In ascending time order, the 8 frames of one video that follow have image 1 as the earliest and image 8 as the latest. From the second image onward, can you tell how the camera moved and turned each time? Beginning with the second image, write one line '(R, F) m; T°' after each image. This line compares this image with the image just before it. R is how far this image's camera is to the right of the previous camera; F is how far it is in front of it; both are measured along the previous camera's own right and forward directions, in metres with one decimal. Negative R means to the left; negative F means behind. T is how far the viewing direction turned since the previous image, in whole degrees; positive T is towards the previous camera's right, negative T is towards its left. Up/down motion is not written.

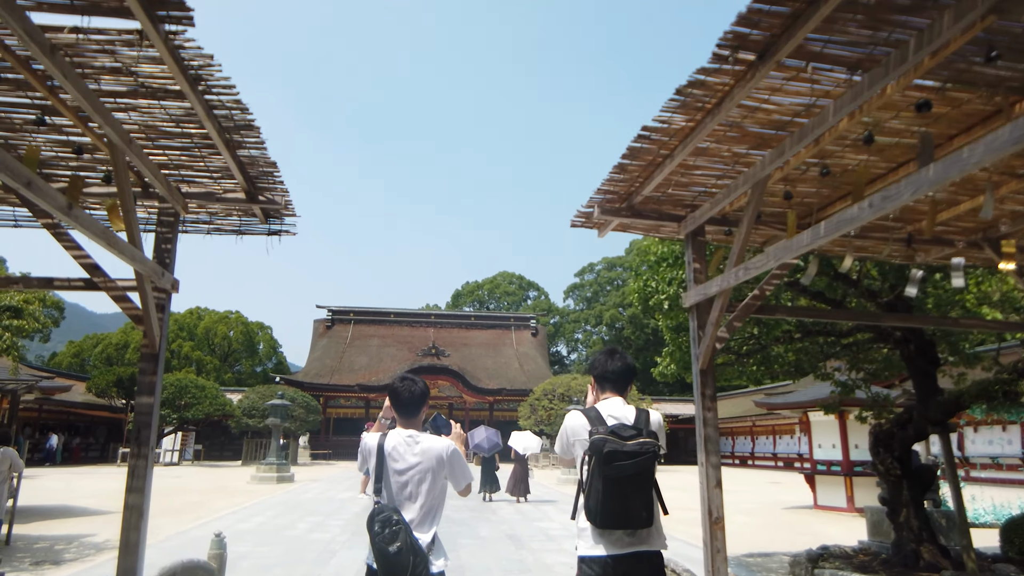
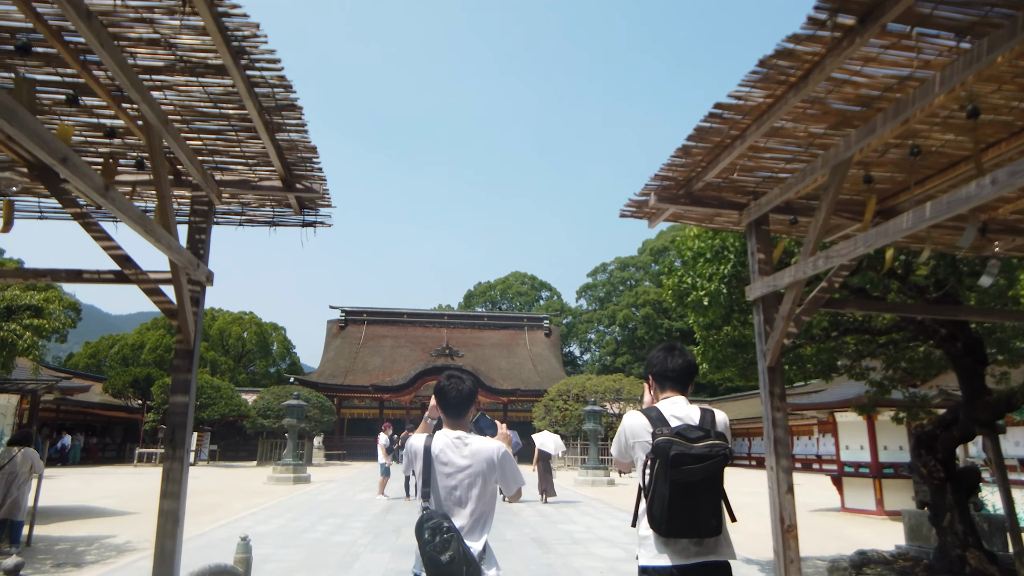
(-0.2, +0.2) m; -1°
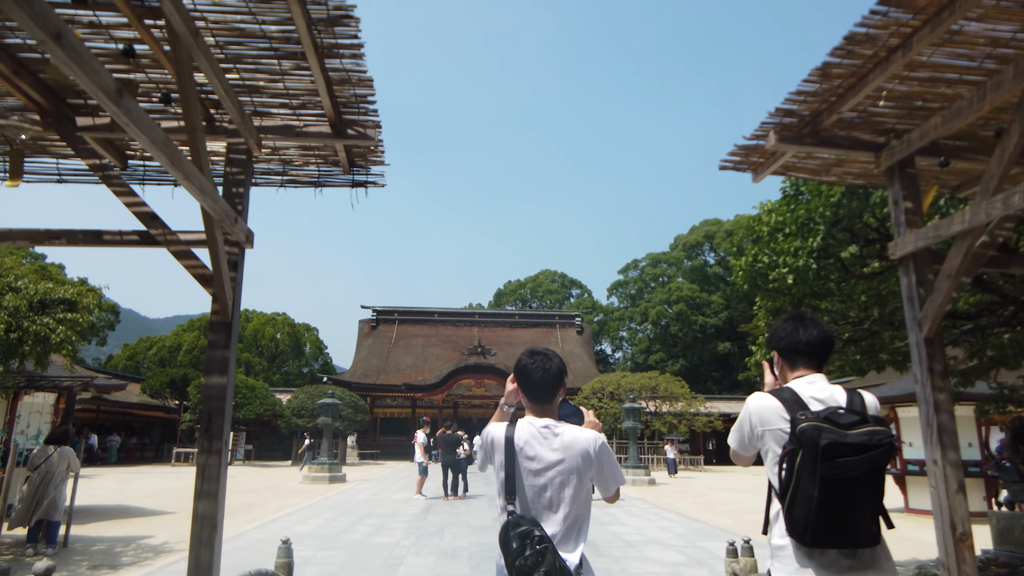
(-0.2, +0.4) m; -2°
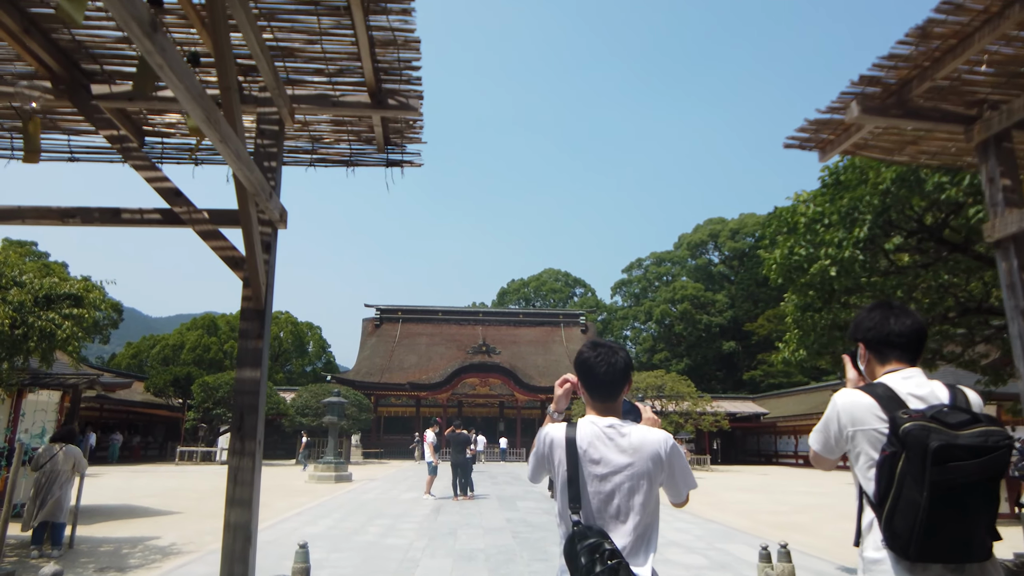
(-0.2, +0.2) m; 0°
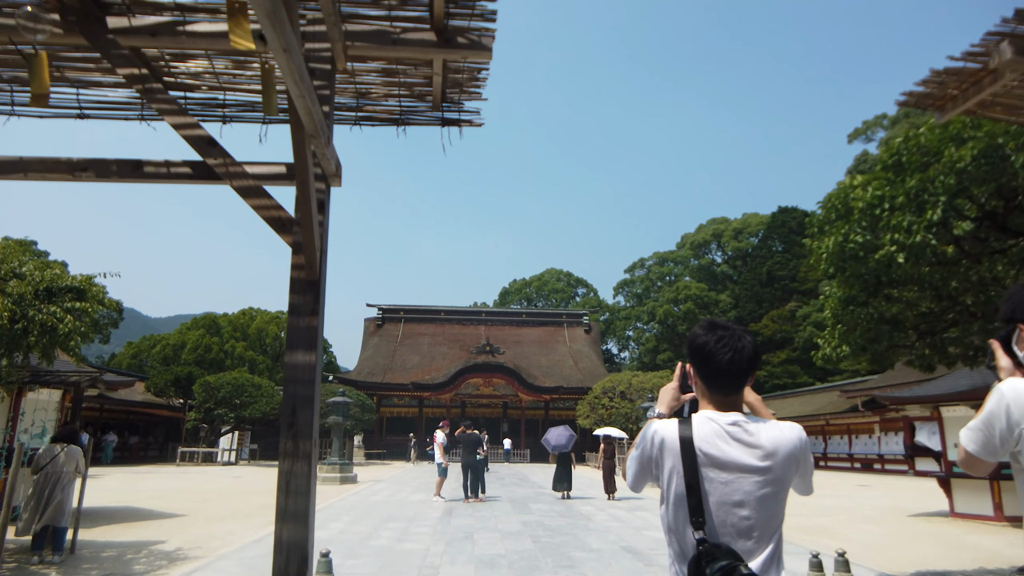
(-0.2, +0.3) m; 0°
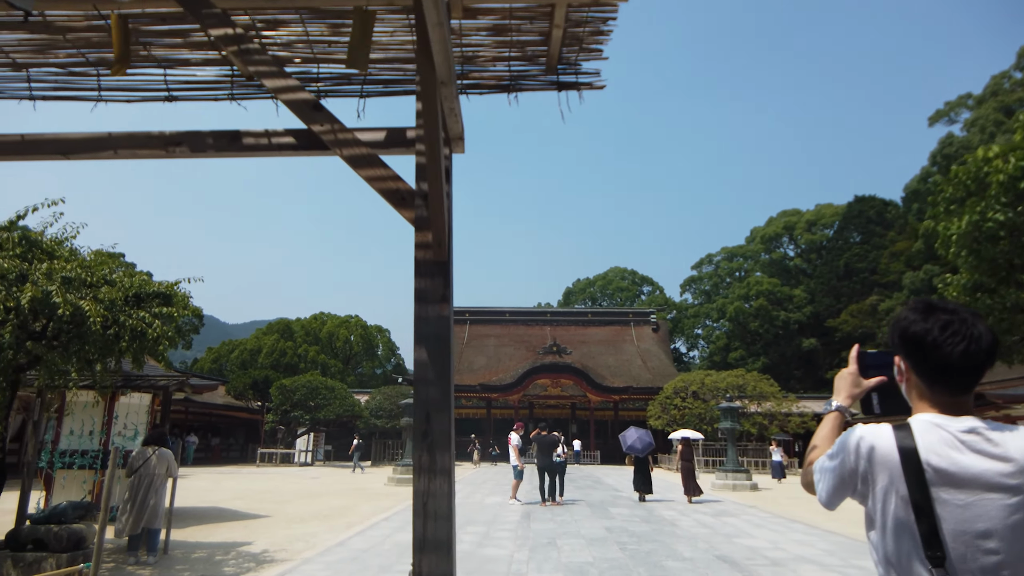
(-0.2, +0.2) m; -6°
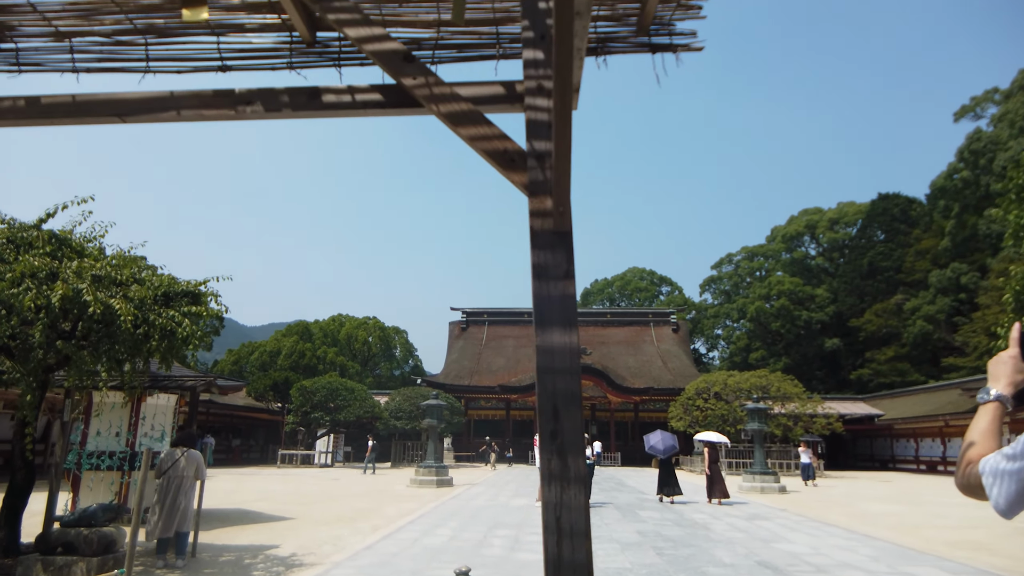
(-0.2, +0.2) m; -1°
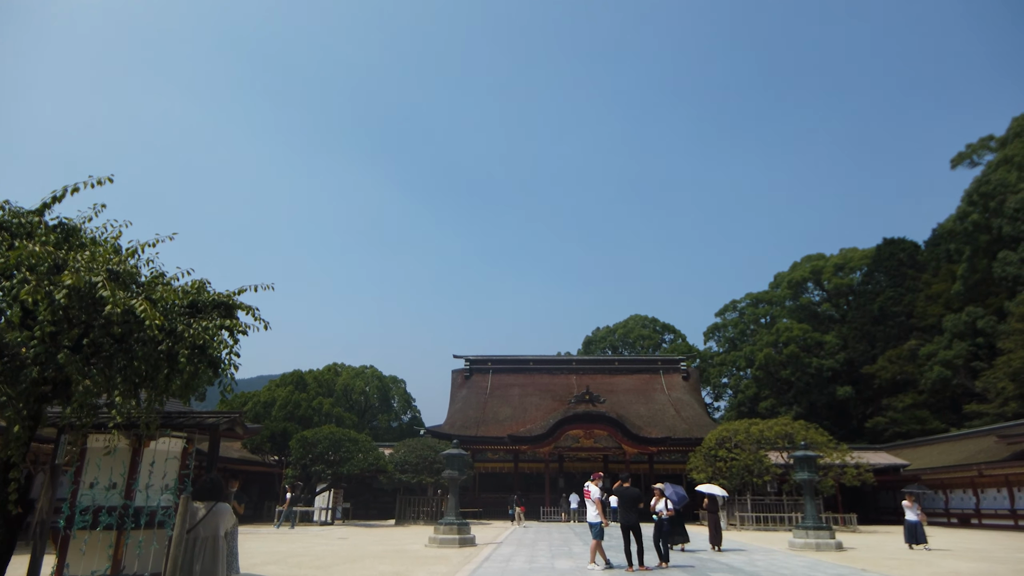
(-0.9, +1.1) m; +1°
